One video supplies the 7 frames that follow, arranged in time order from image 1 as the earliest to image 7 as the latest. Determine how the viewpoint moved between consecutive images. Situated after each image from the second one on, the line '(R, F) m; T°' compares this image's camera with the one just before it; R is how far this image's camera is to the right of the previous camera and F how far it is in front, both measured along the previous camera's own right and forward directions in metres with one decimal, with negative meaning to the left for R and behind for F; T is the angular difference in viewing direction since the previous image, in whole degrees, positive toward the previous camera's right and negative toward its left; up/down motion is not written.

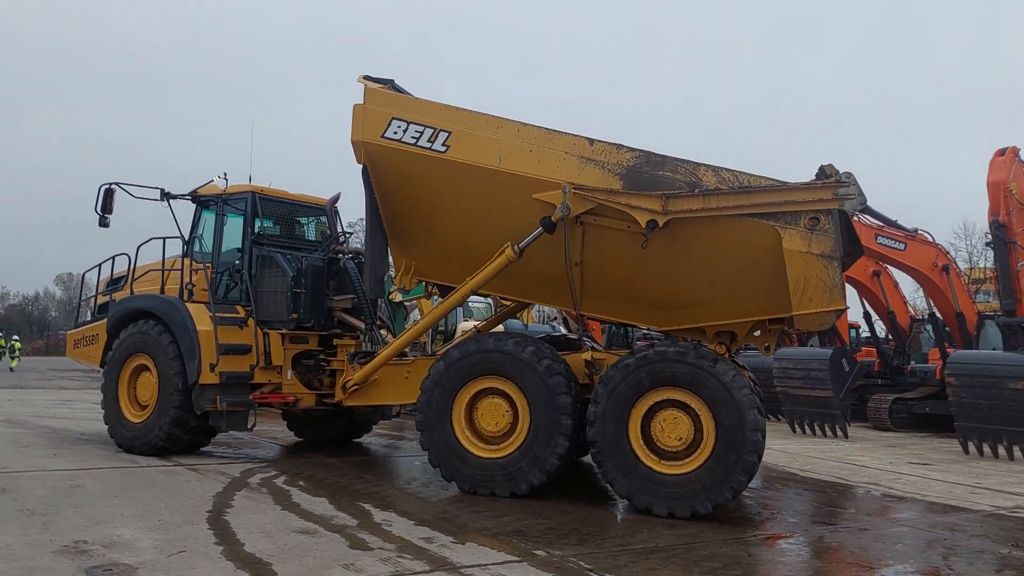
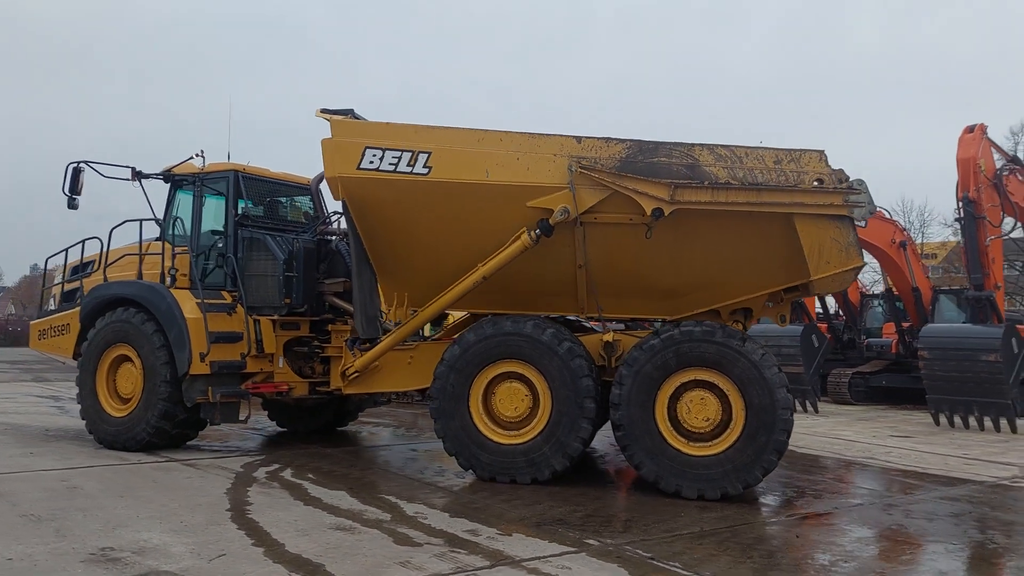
(-0.5, +0.2) m; +4°
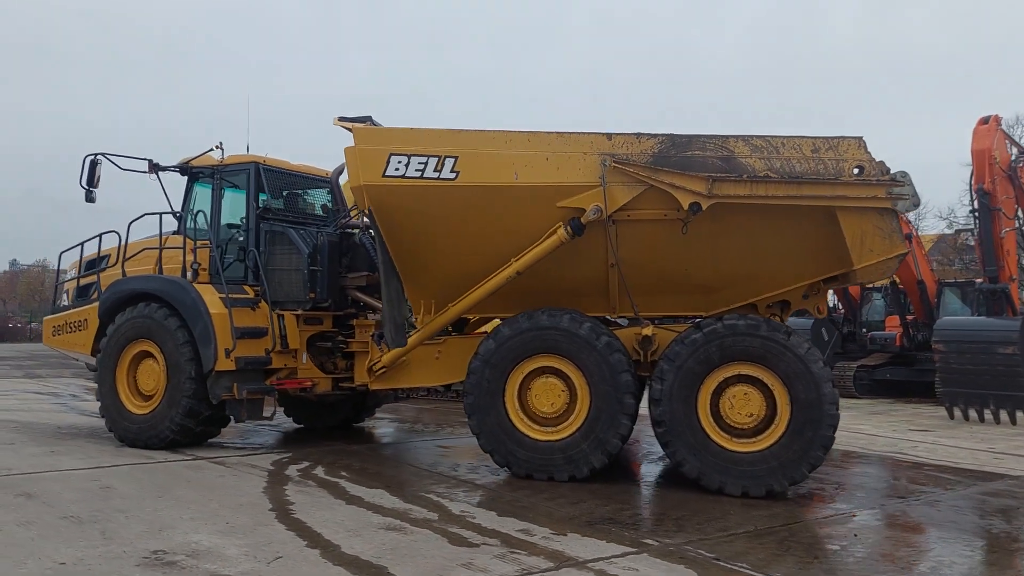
(-0.3, +0.1) m; +1°
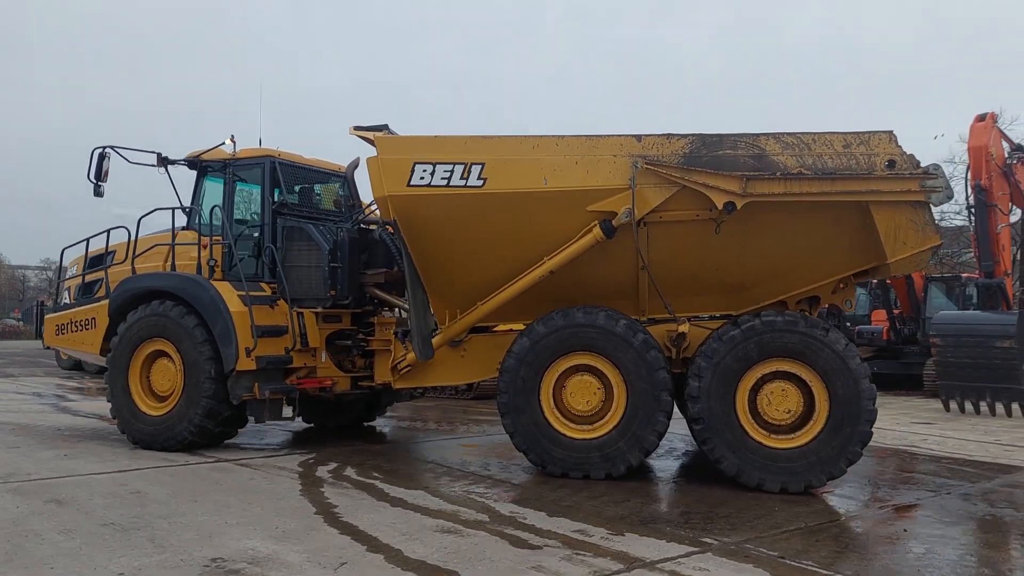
(-0.4, +0.1) m; +2°
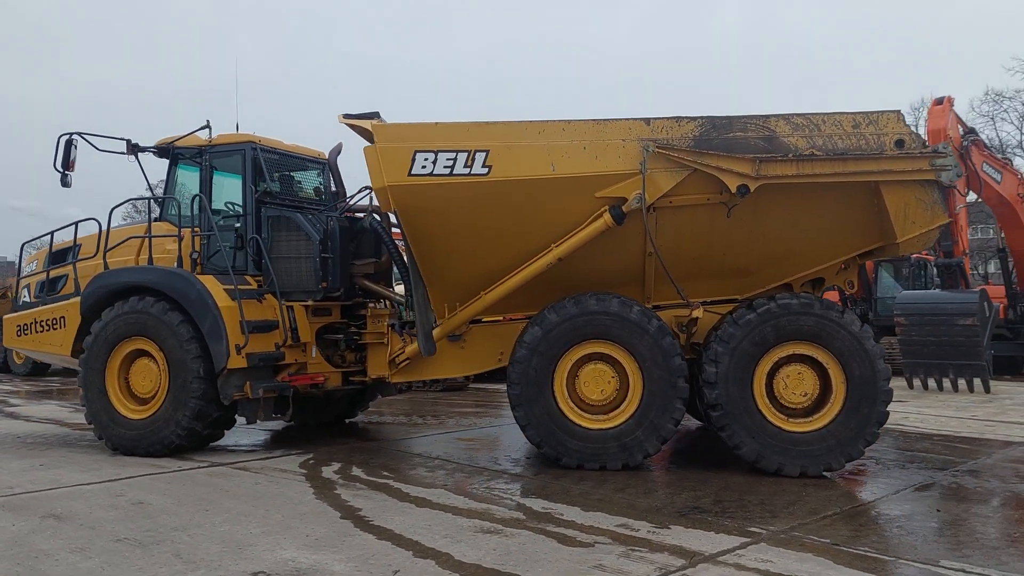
(-0.4, +0.2) m; +4°
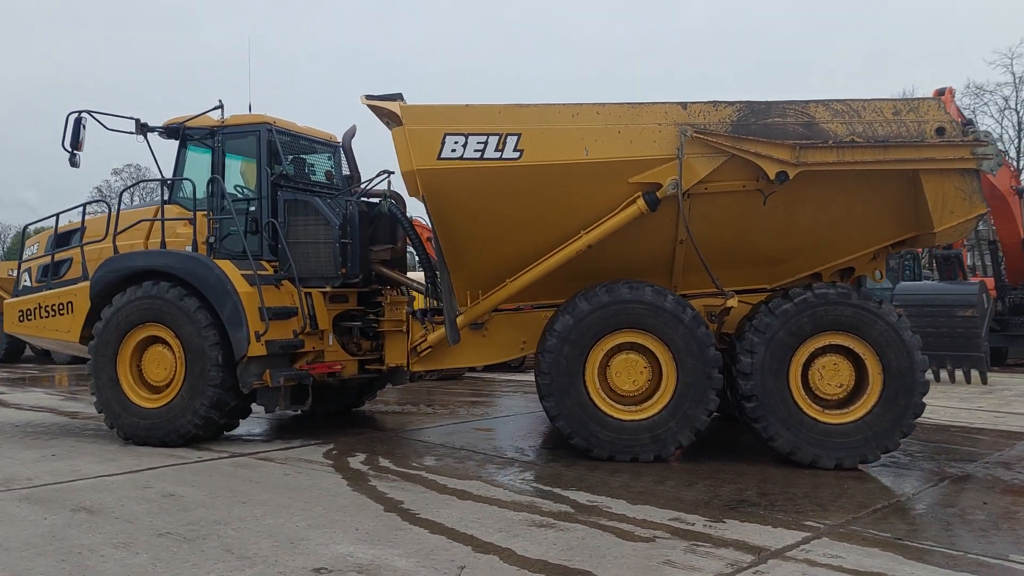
(-0.4, +0.1) m; +2°
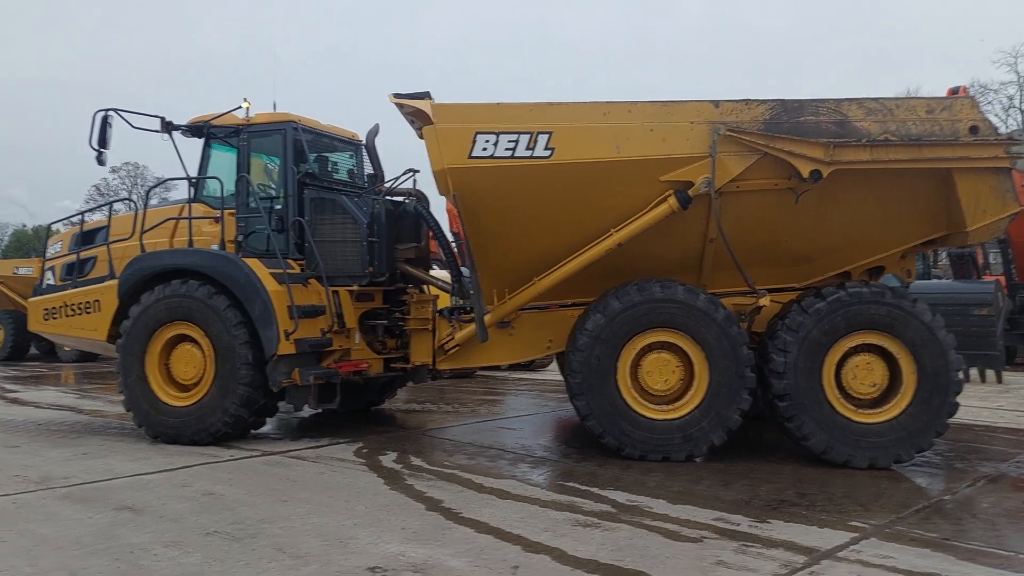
(-0.2, 0.0) m; 0°
